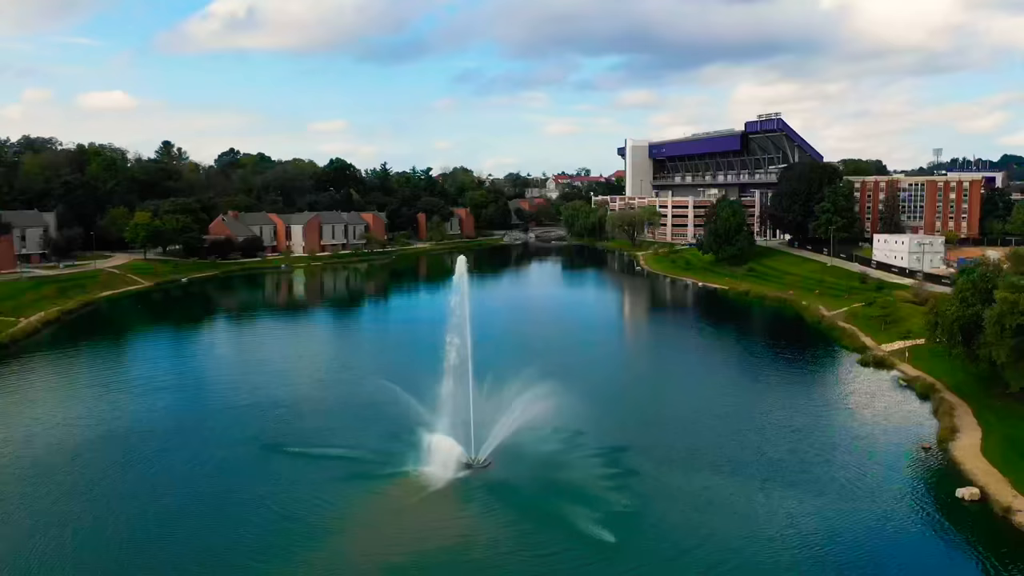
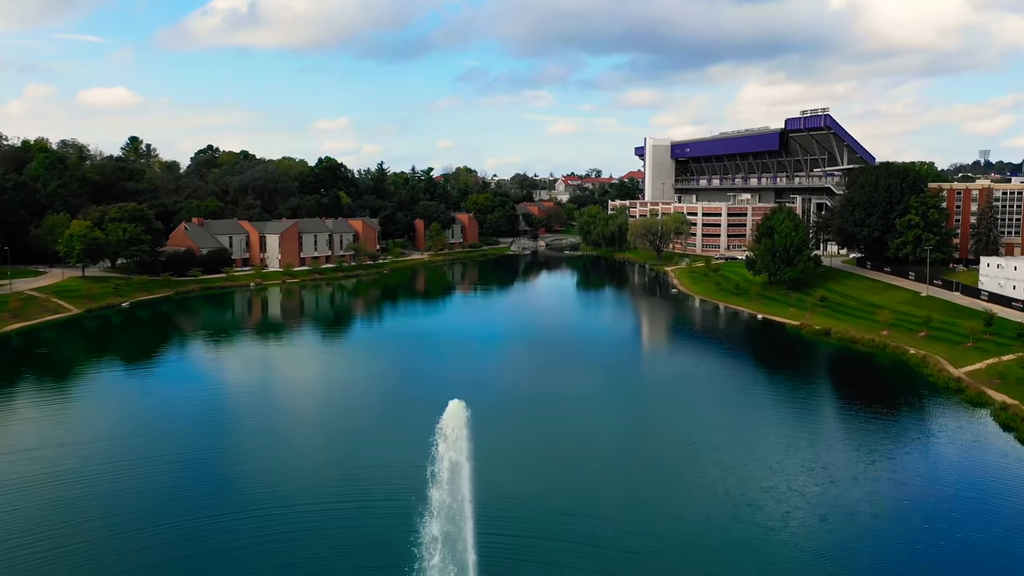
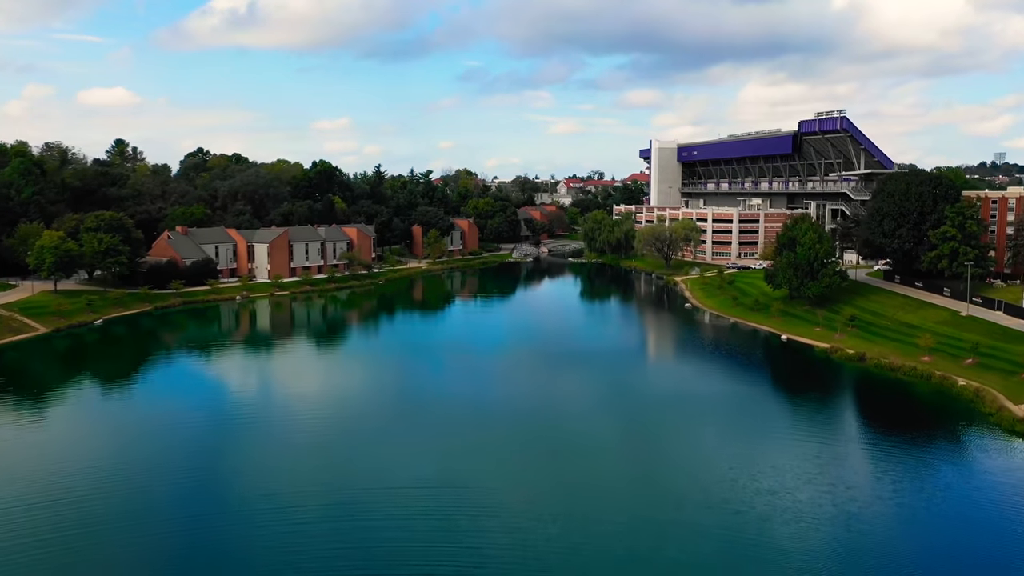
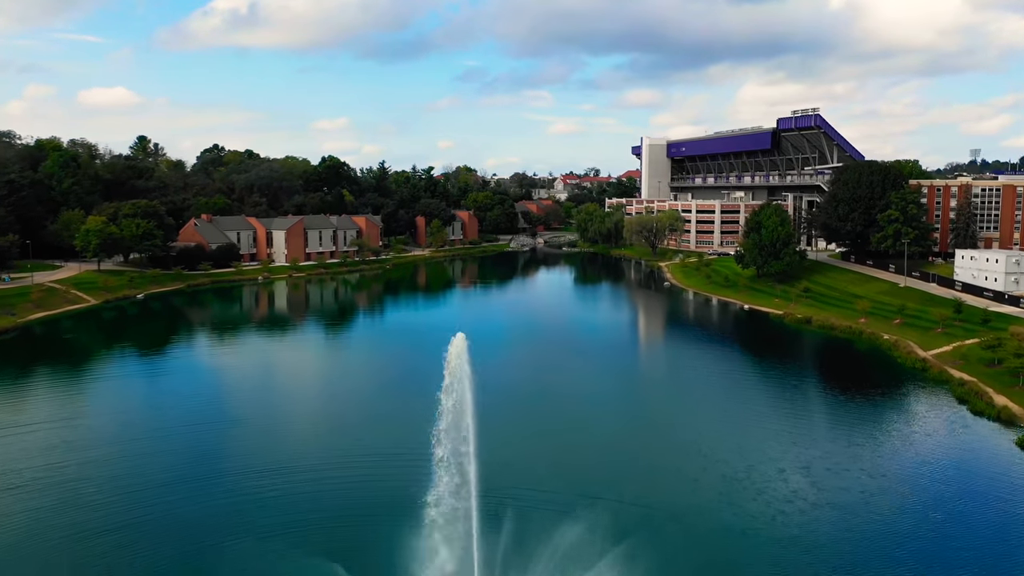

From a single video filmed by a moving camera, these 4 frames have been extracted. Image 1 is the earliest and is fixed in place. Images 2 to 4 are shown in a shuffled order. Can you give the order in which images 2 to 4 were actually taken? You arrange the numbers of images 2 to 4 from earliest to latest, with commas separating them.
4, 2, 3
